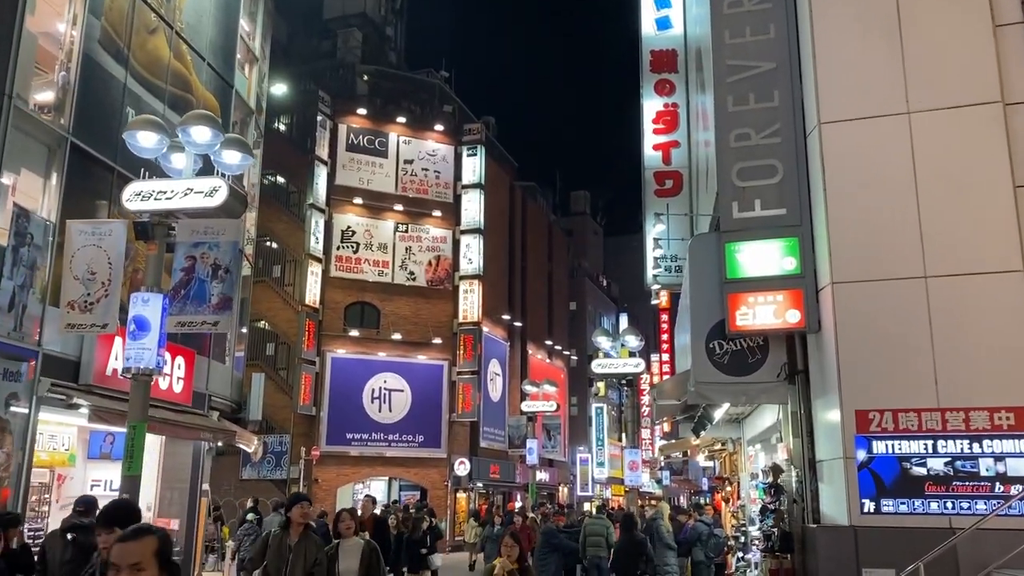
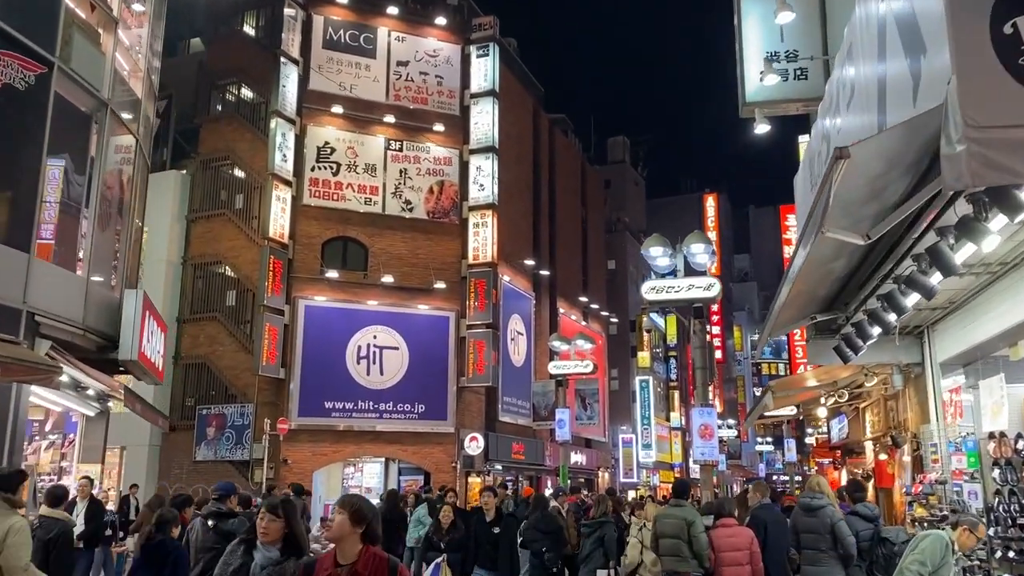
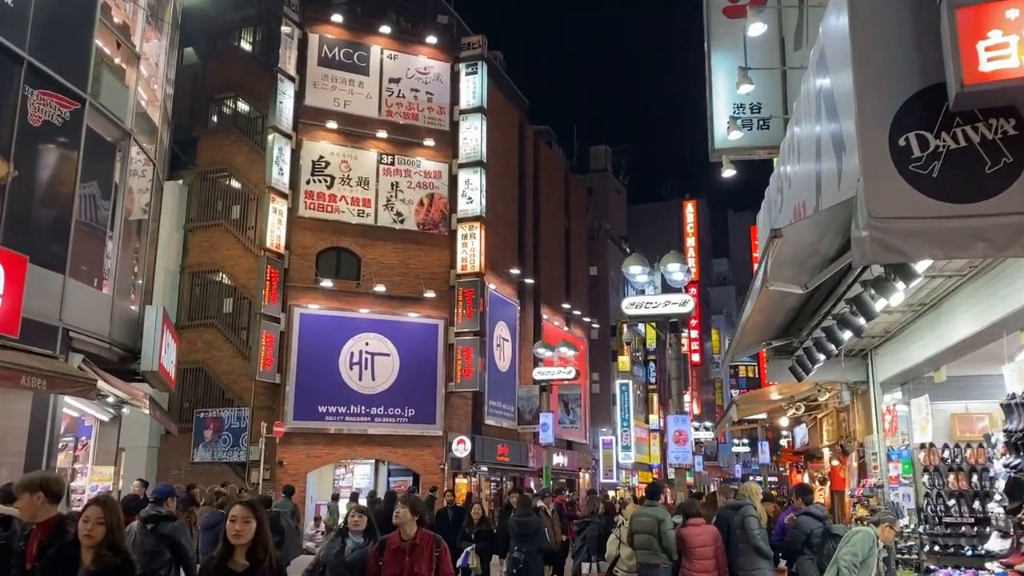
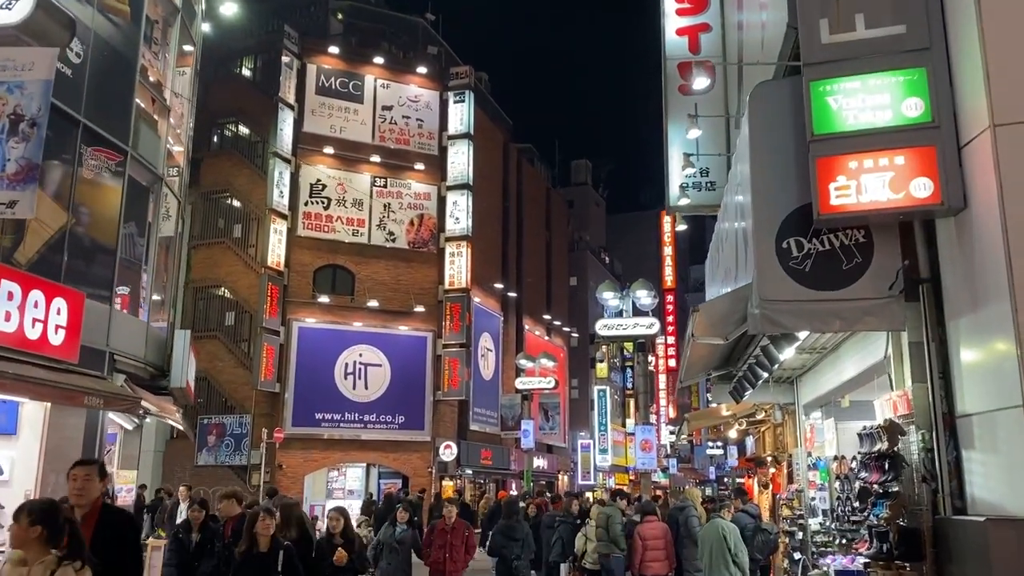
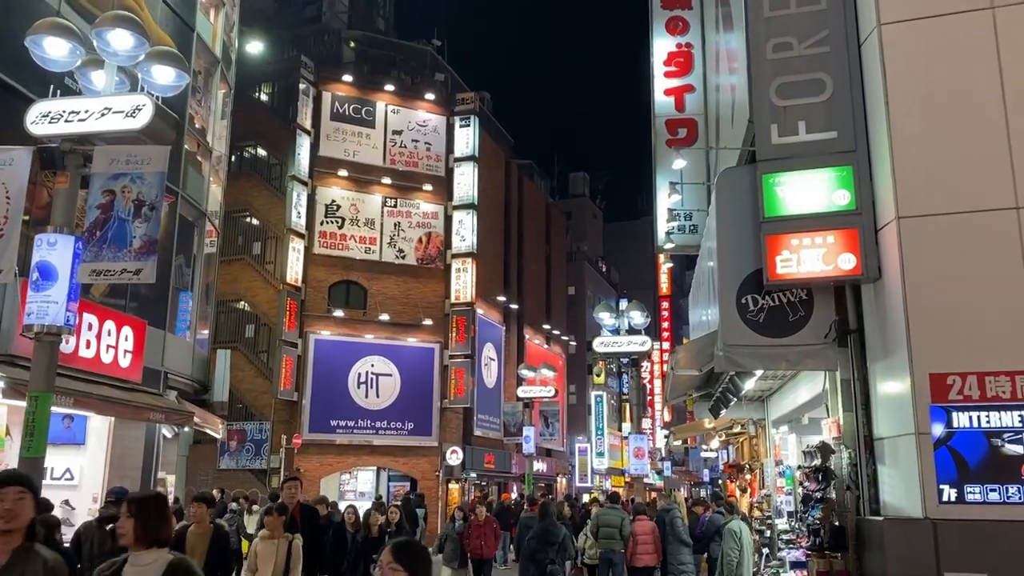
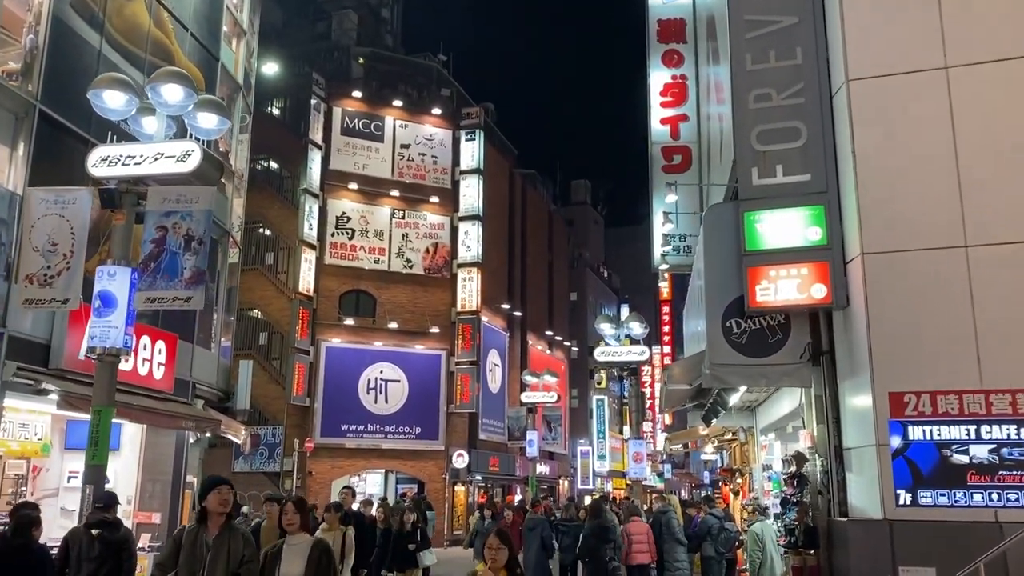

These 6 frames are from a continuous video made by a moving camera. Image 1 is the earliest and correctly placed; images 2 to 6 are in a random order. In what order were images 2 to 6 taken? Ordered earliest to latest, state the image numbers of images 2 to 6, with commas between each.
6, 5, 4, 3, 2
